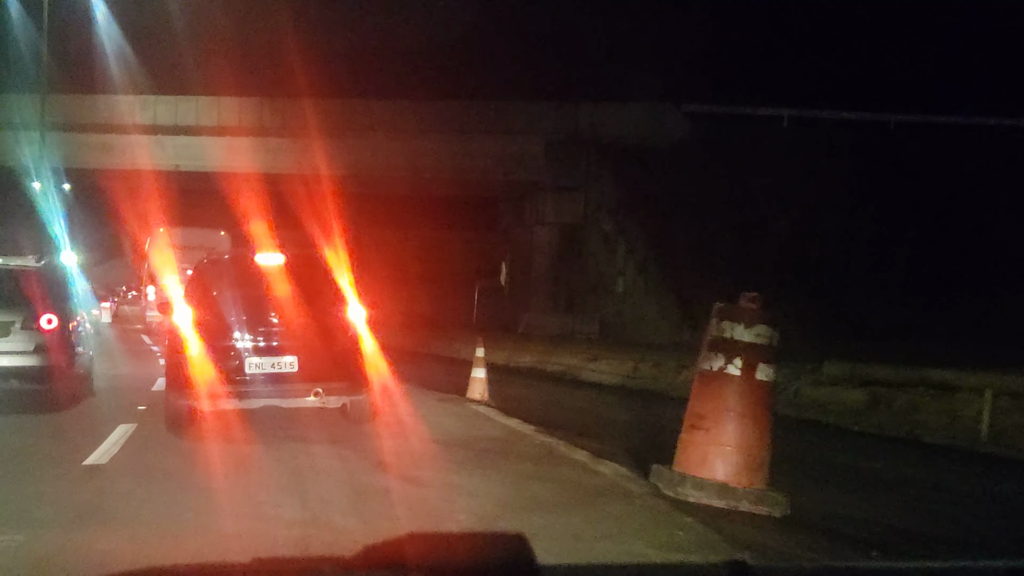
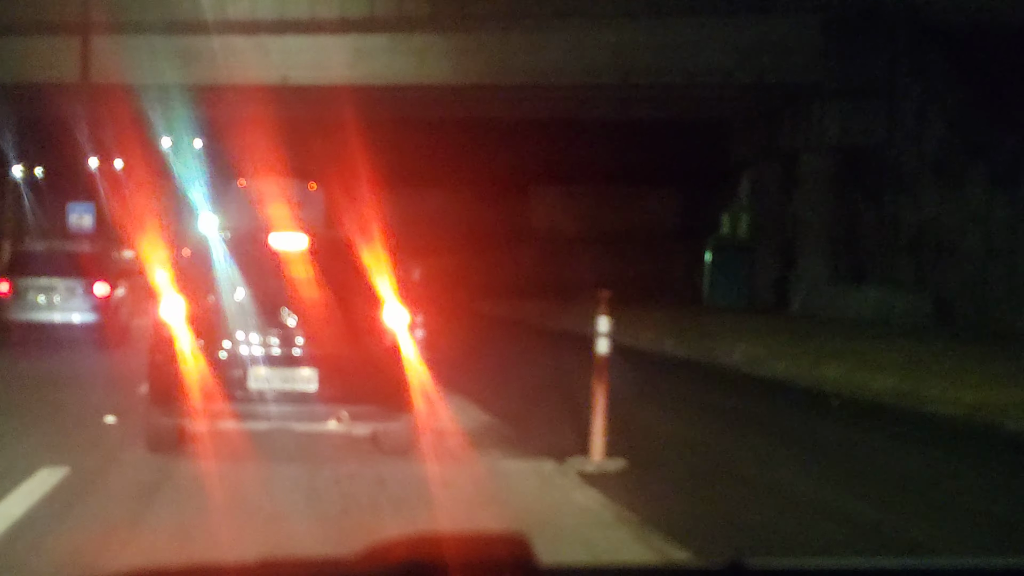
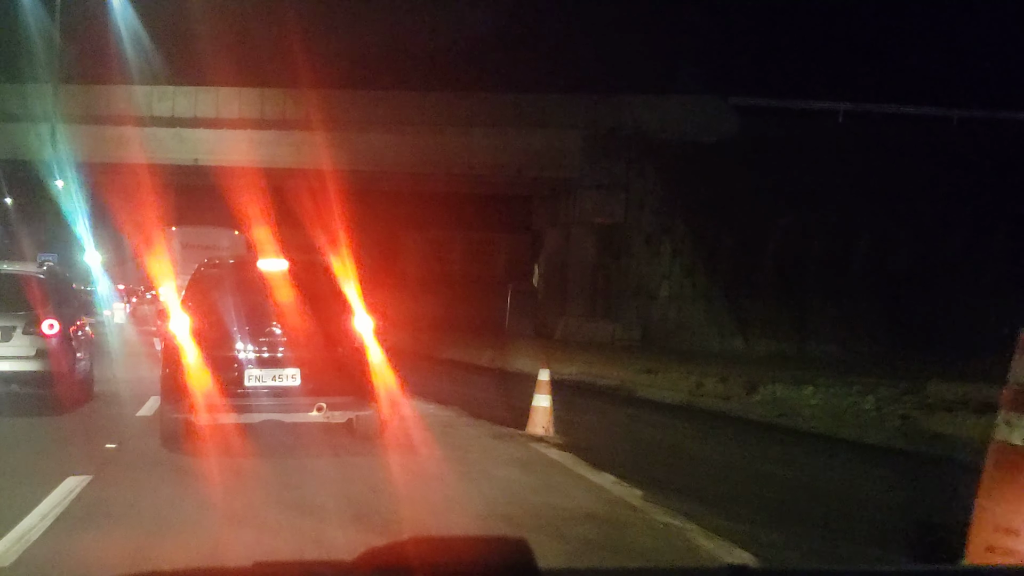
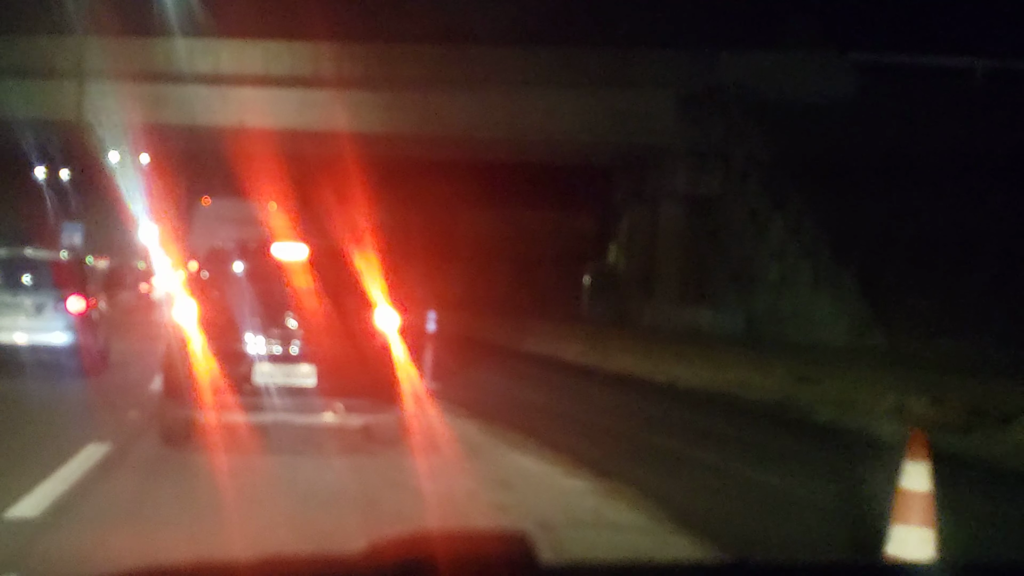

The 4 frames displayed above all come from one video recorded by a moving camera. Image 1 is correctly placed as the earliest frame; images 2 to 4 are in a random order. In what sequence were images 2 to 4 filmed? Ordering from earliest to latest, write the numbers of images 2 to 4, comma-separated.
3, 4, 2
